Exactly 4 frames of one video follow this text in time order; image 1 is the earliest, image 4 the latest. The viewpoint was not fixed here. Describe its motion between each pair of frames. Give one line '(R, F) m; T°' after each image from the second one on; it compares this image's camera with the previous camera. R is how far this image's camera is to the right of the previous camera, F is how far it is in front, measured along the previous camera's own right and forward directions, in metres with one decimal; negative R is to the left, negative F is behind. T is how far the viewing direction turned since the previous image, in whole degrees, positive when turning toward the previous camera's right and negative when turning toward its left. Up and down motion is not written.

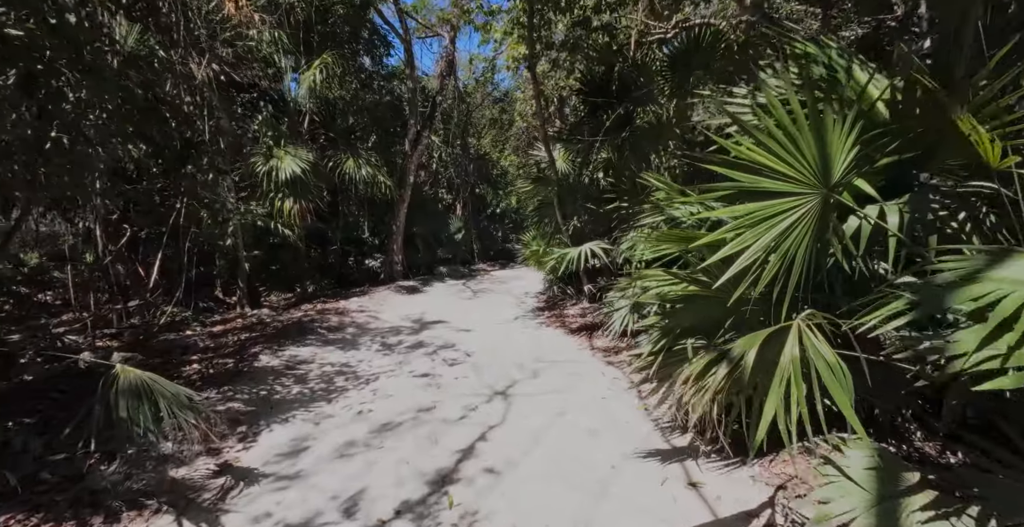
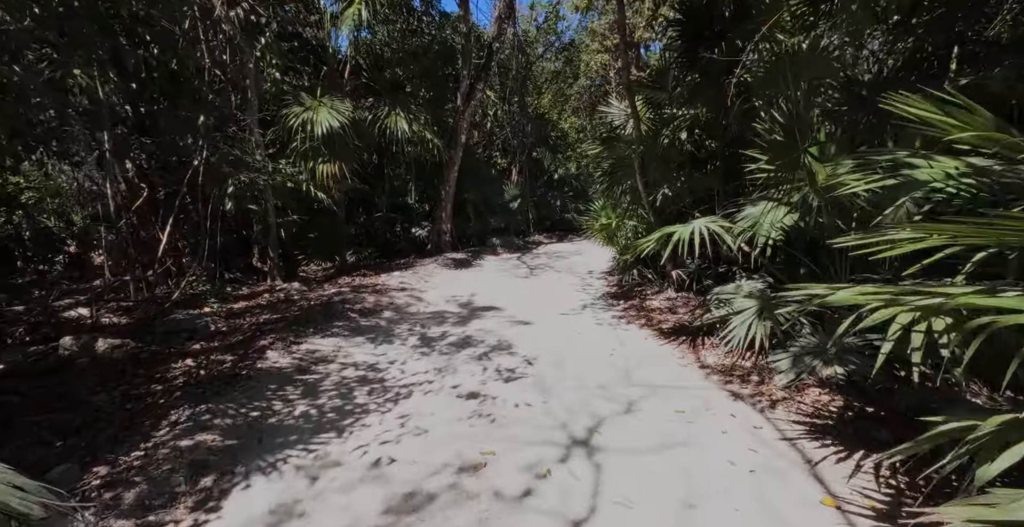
(-0.2, +1.3) m; -5°
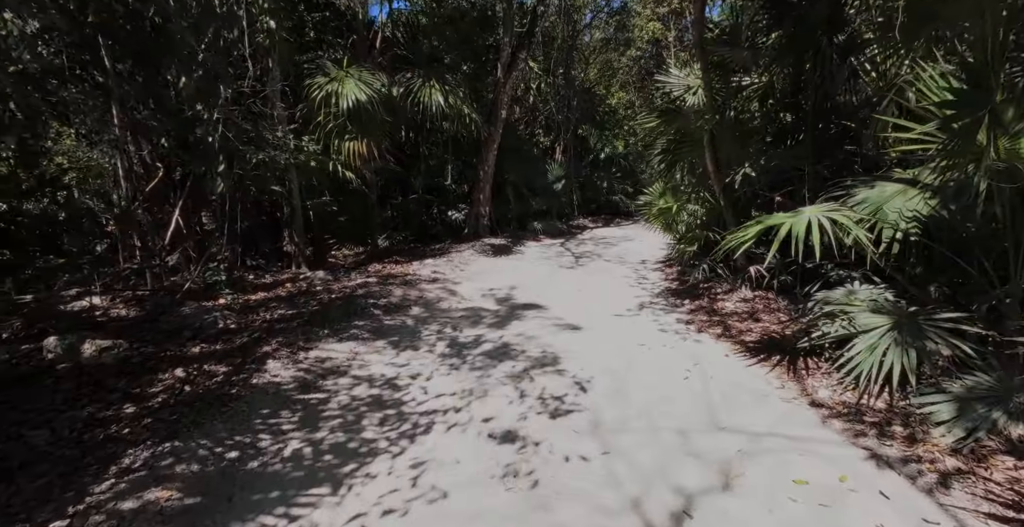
(0.0, +0.8) m; -4°
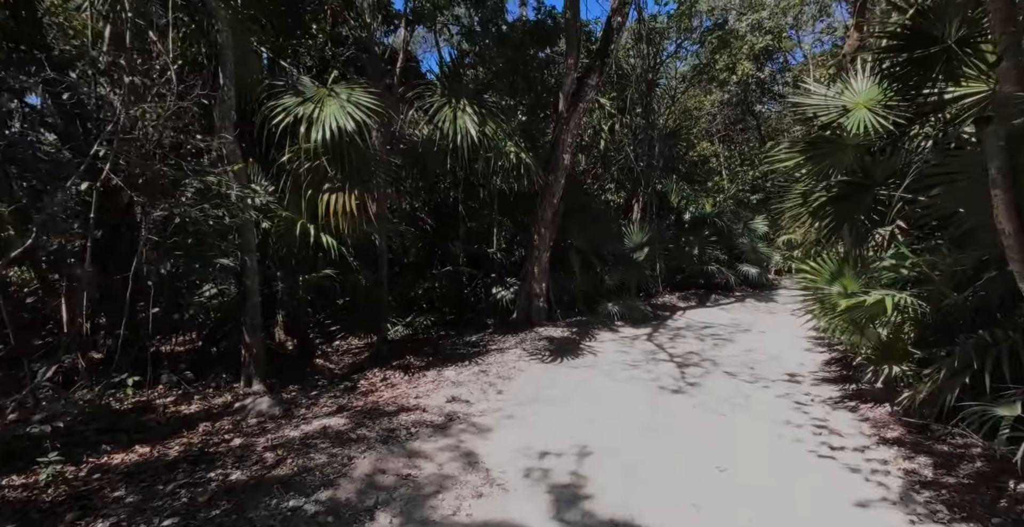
(-0.1, +2.8) m; -6°
